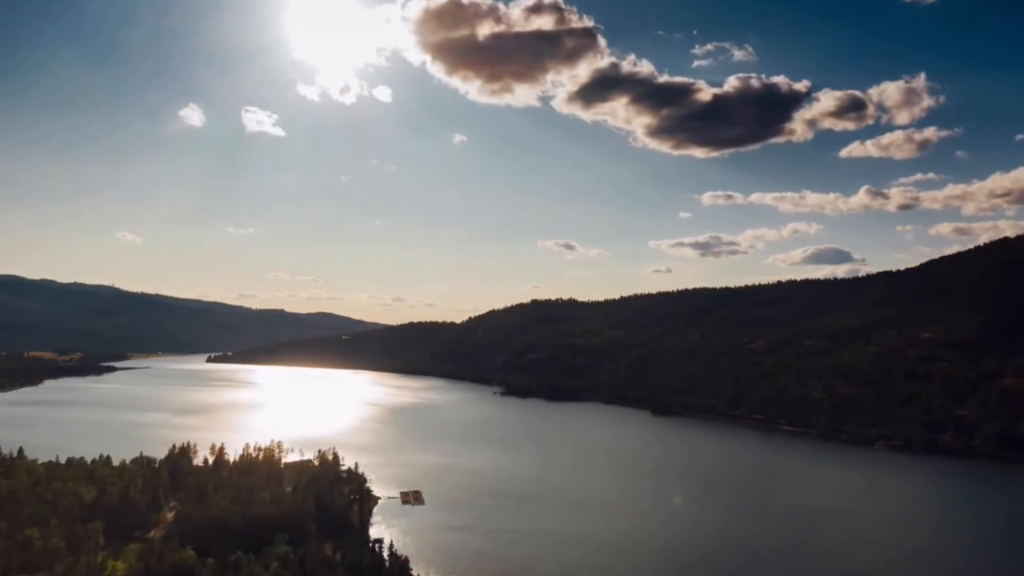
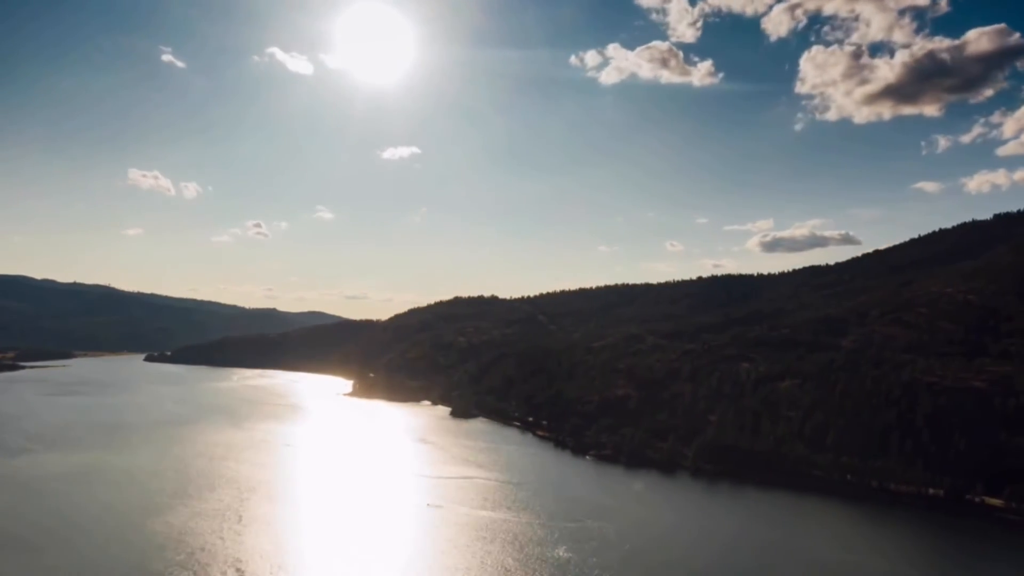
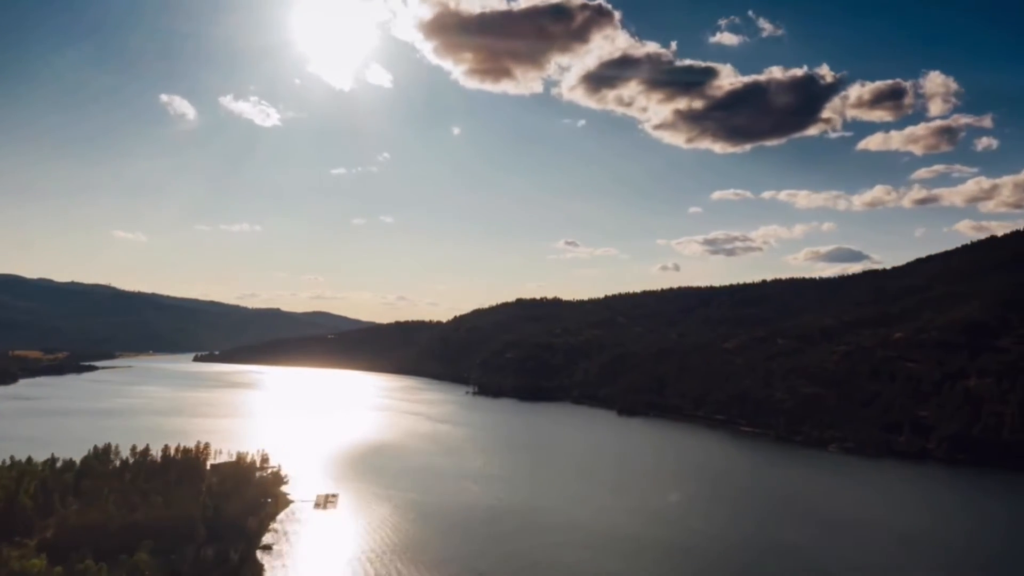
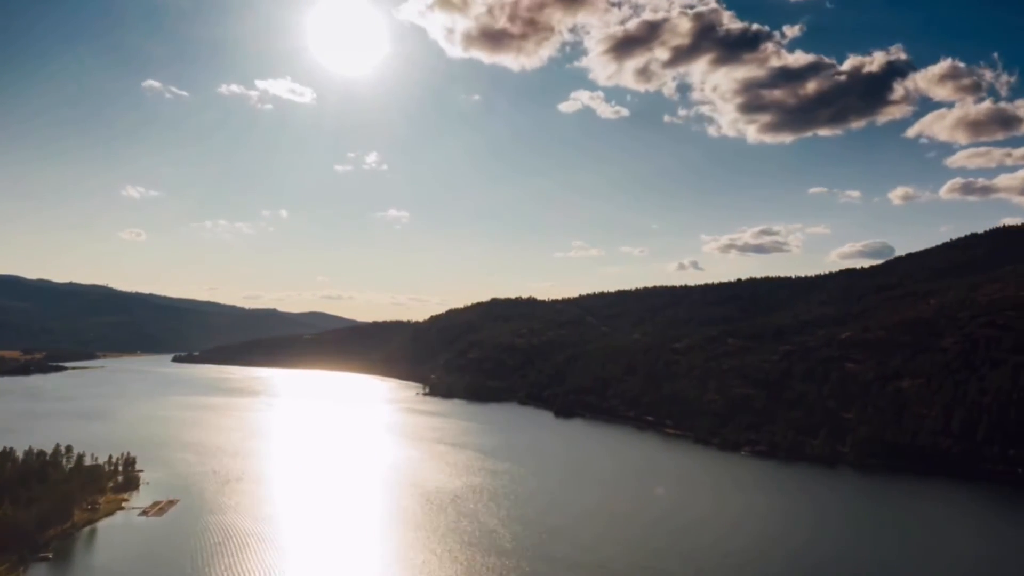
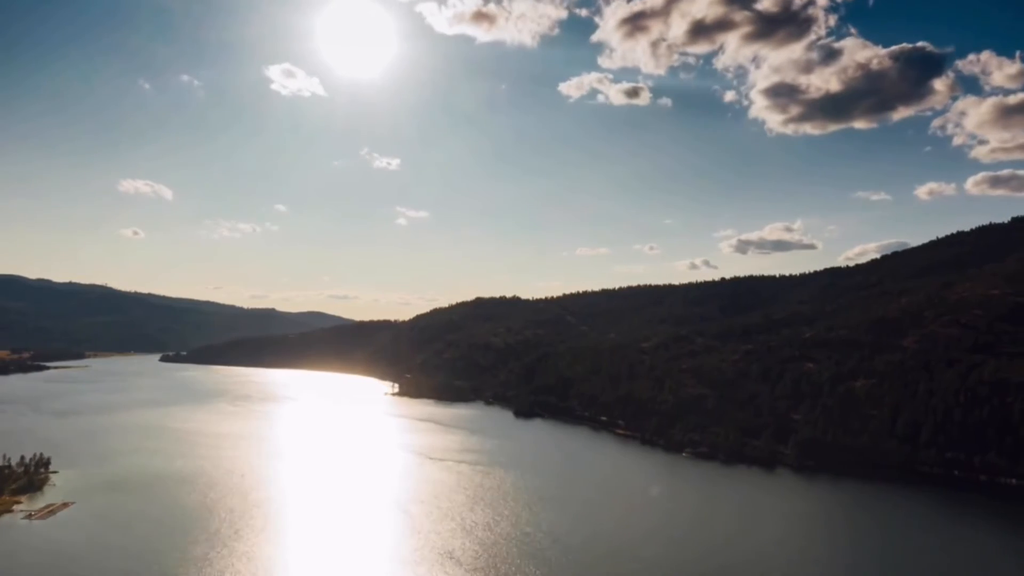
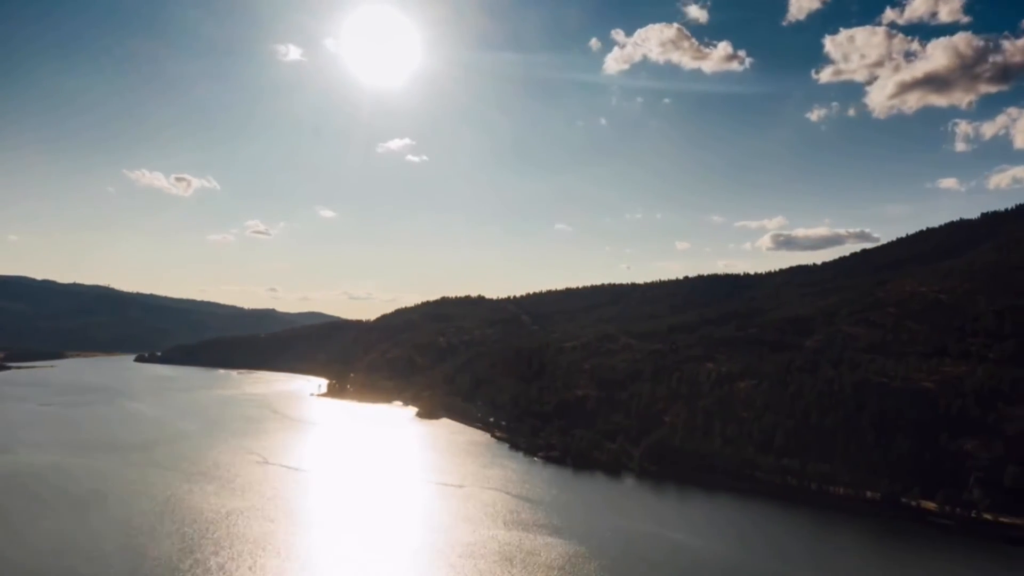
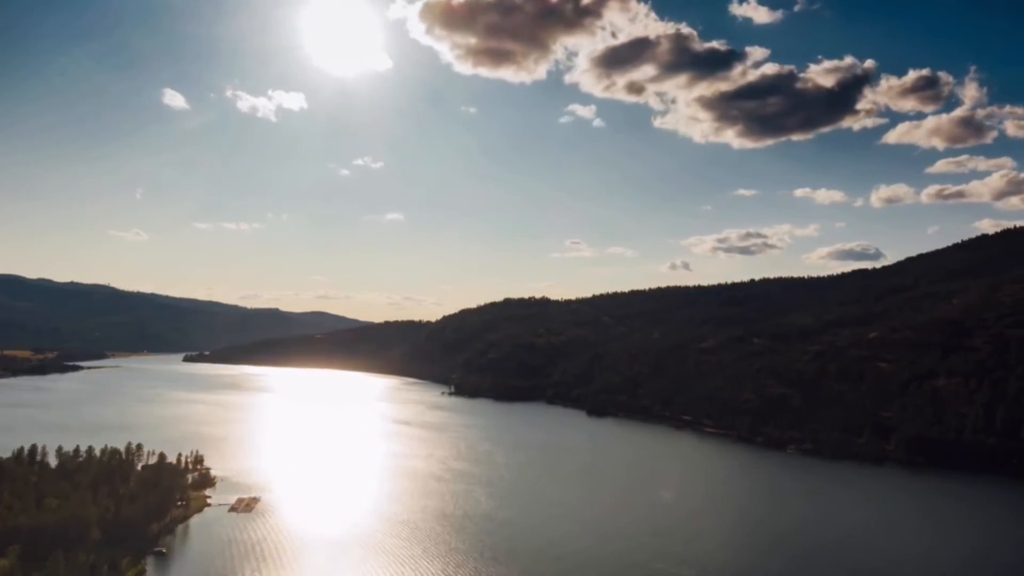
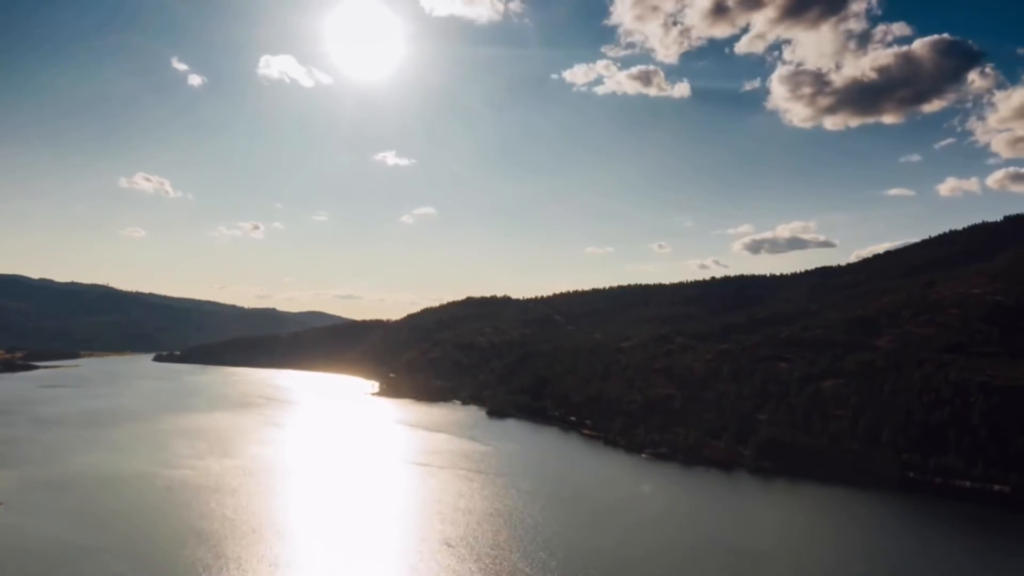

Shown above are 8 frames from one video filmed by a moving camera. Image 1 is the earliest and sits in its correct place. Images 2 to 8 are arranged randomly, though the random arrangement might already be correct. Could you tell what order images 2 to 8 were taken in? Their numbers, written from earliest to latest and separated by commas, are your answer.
3, 7, 4, 5, 8, 2, 6
